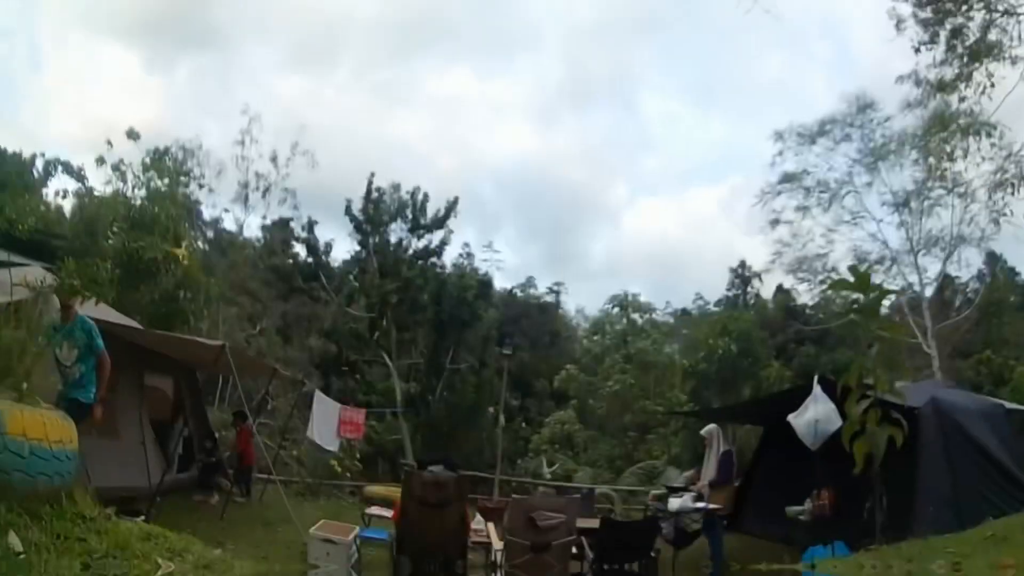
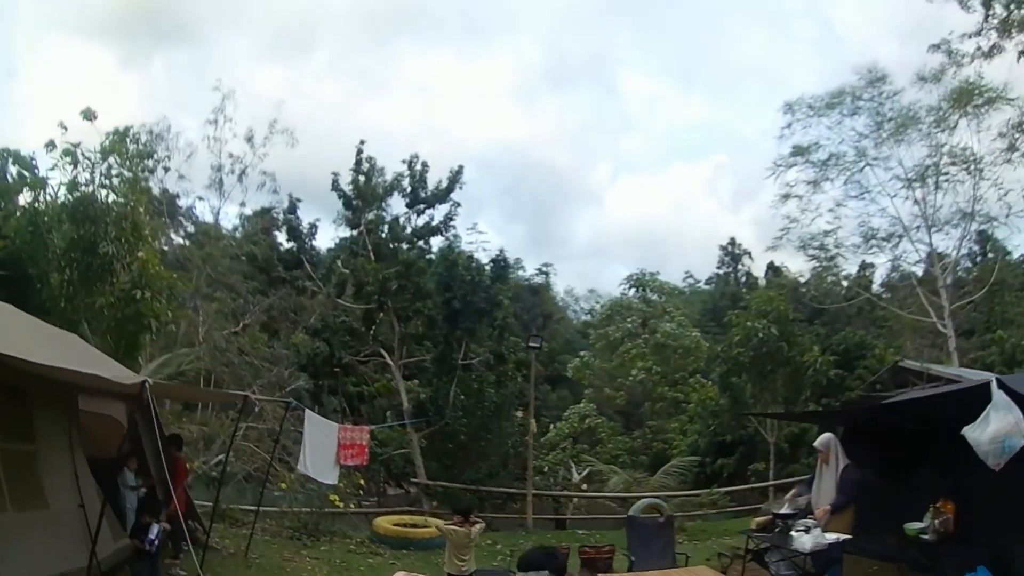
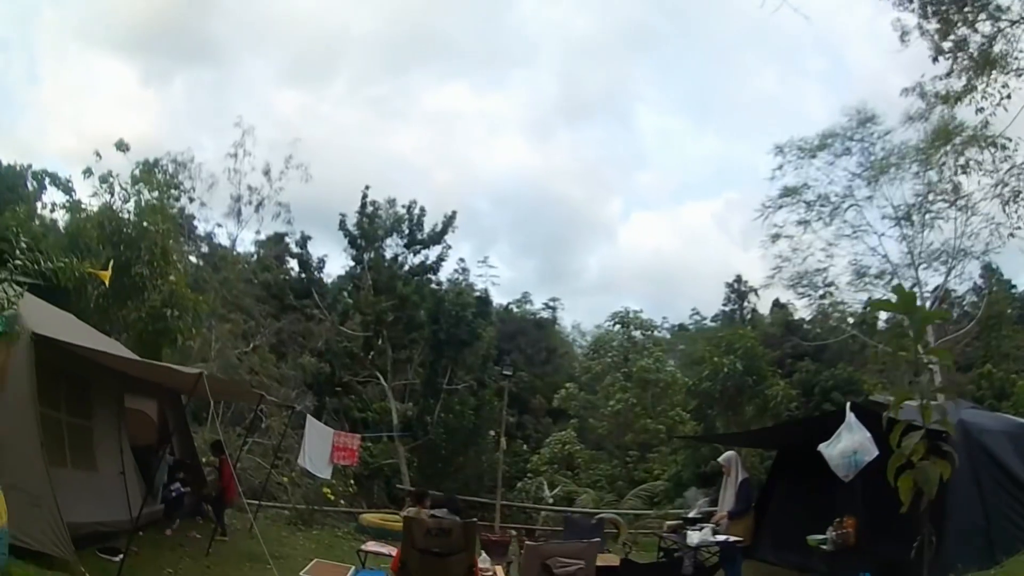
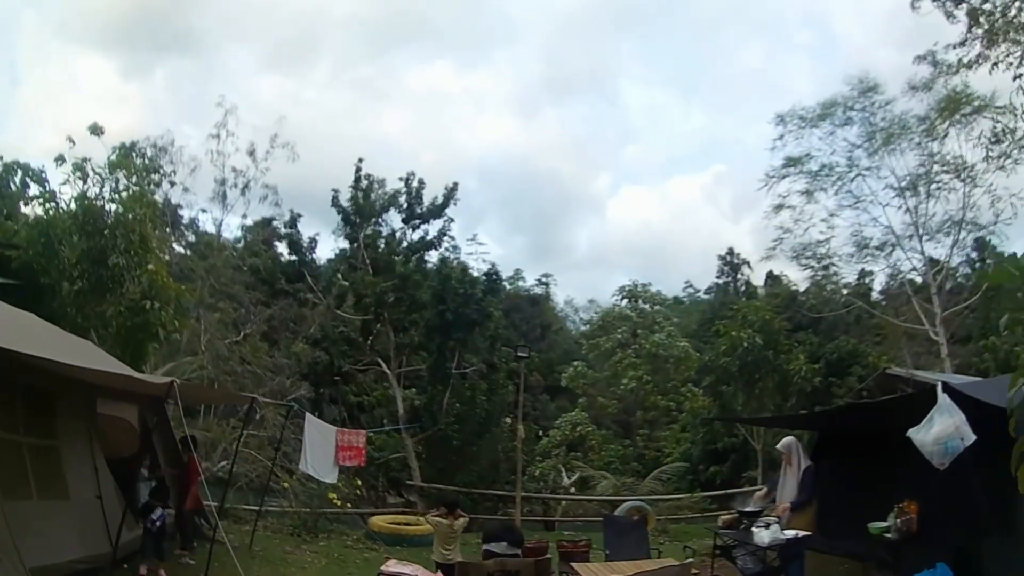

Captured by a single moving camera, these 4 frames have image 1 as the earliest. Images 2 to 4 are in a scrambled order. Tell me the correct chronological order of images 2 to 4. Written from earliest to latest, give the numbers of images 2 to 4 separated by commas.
3, 4, 2
